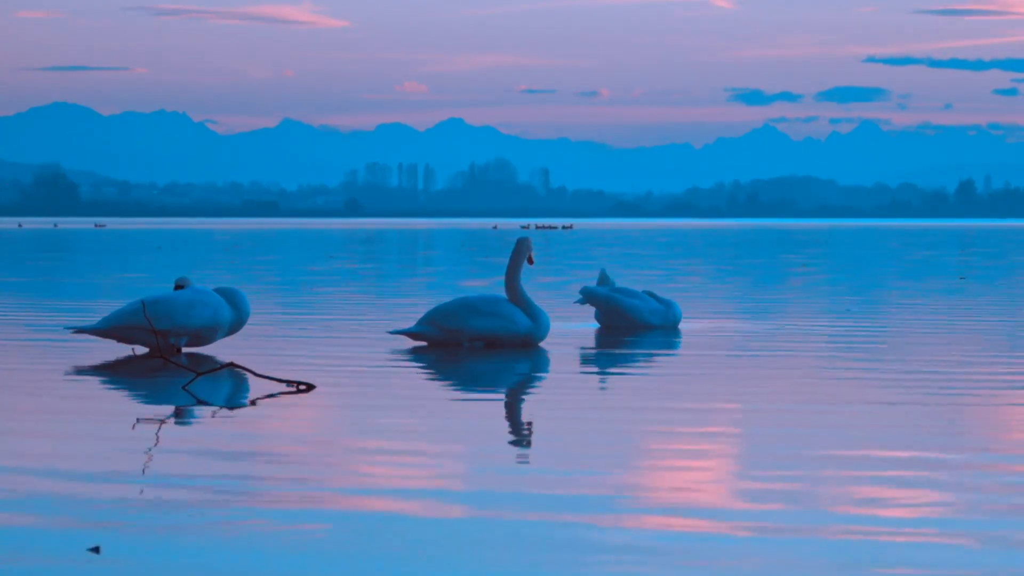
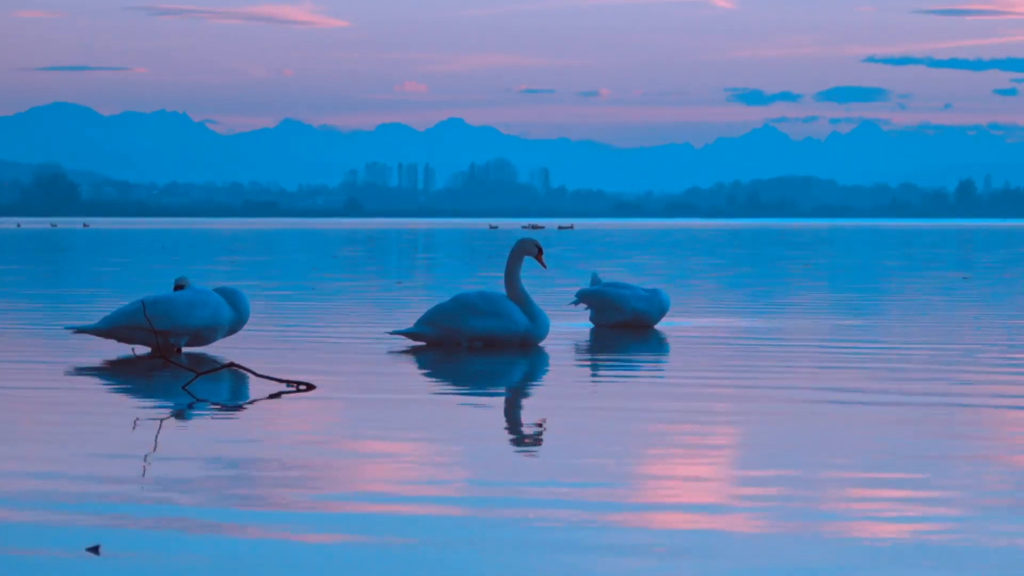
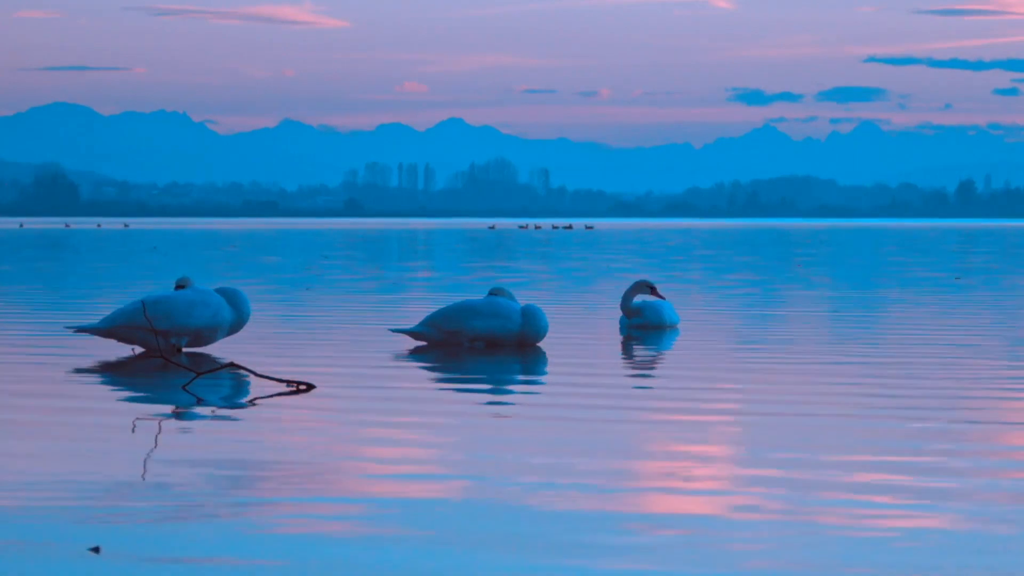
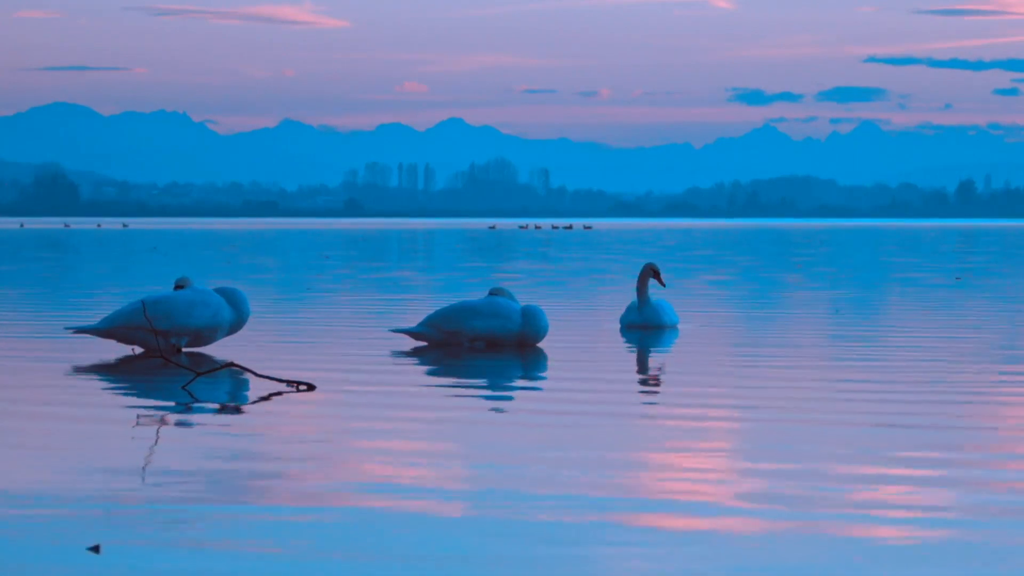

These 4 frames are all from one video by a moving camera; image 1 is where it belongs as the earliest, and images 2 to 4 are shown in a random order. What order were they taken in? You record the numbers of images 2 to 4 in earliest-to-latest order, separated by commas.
2, 3, 4
